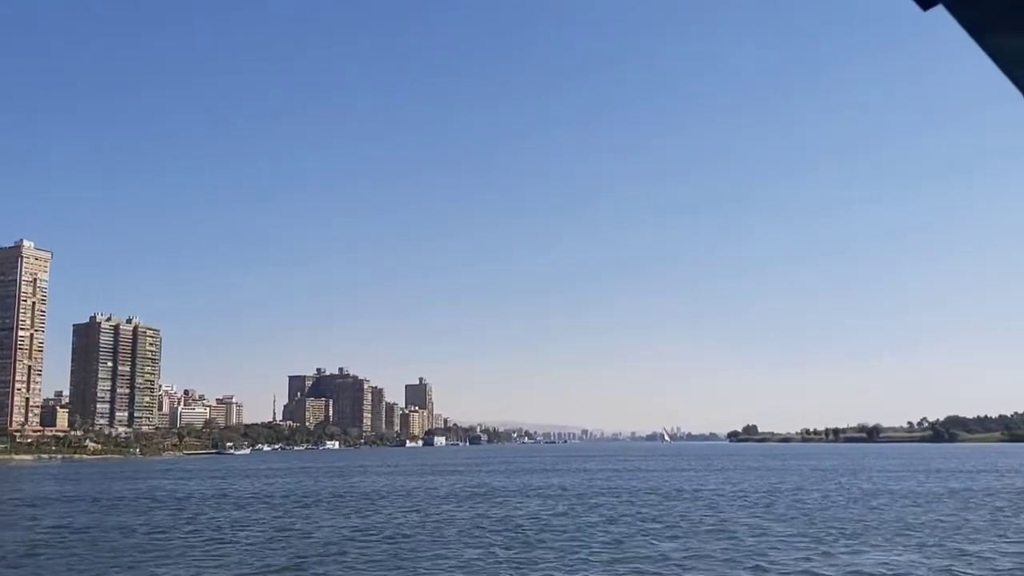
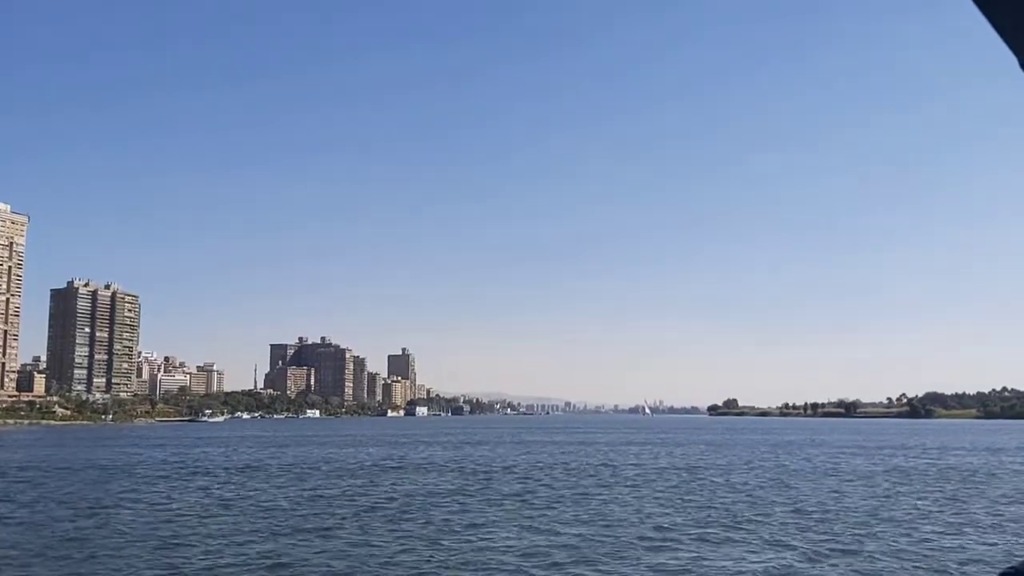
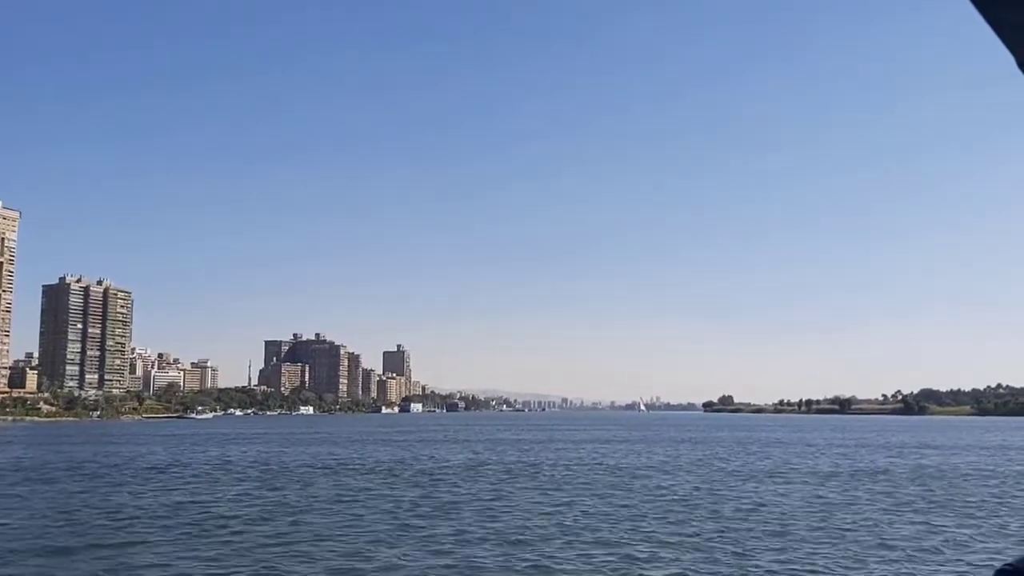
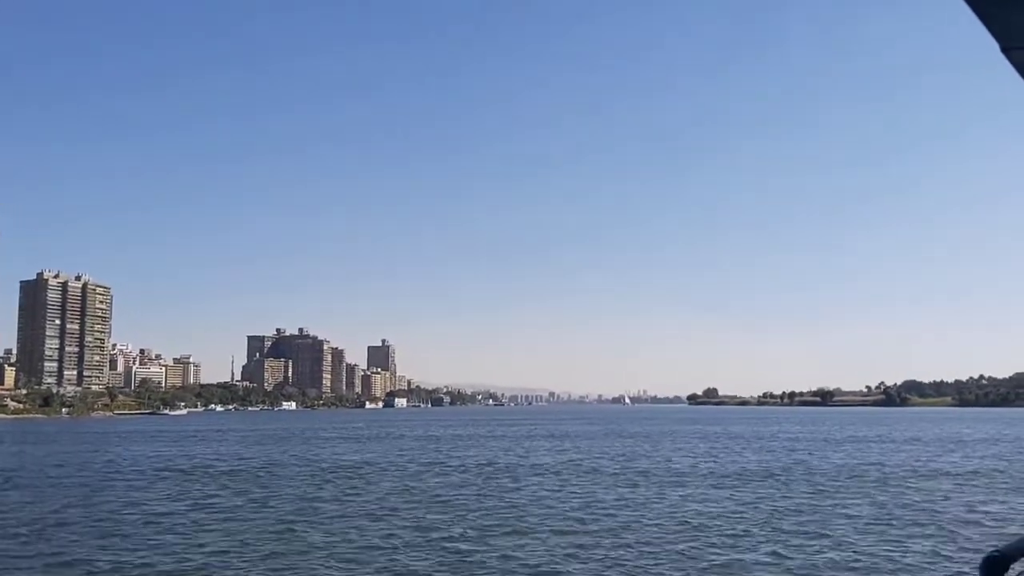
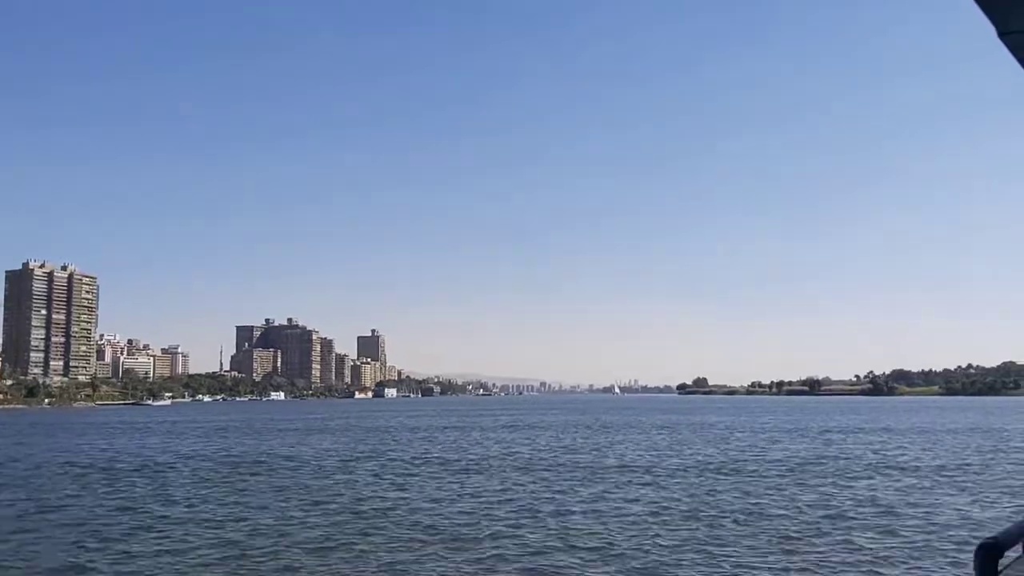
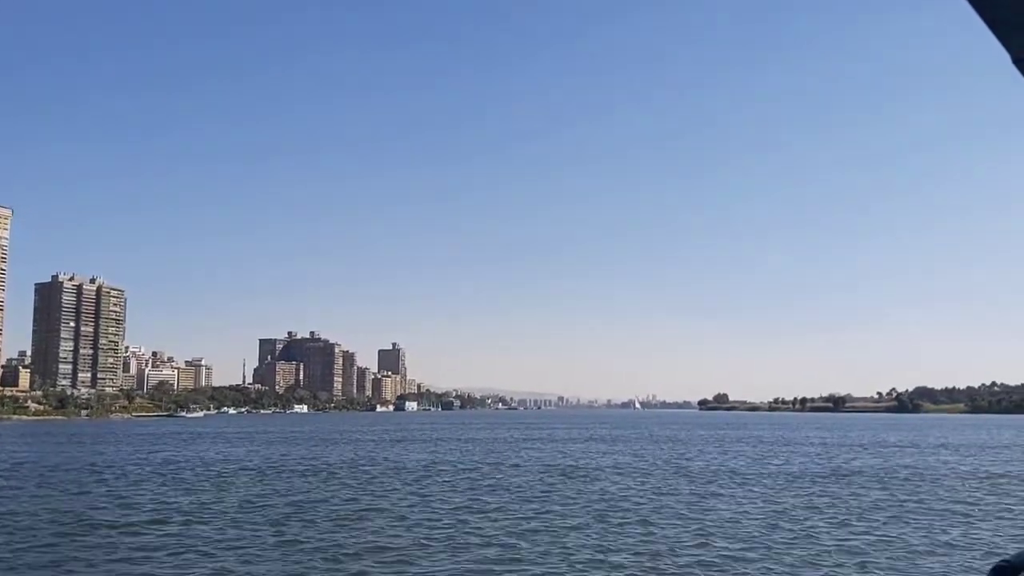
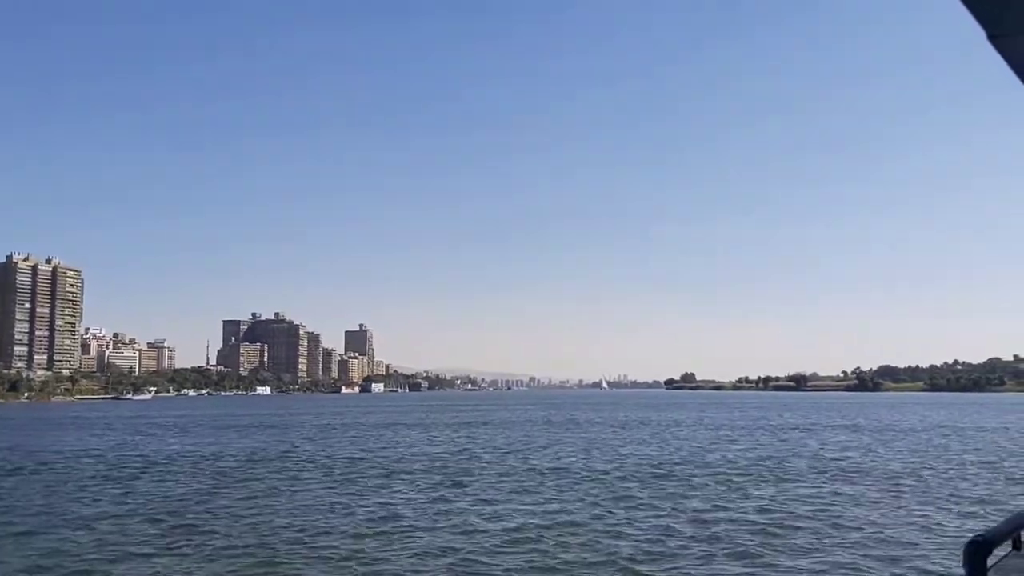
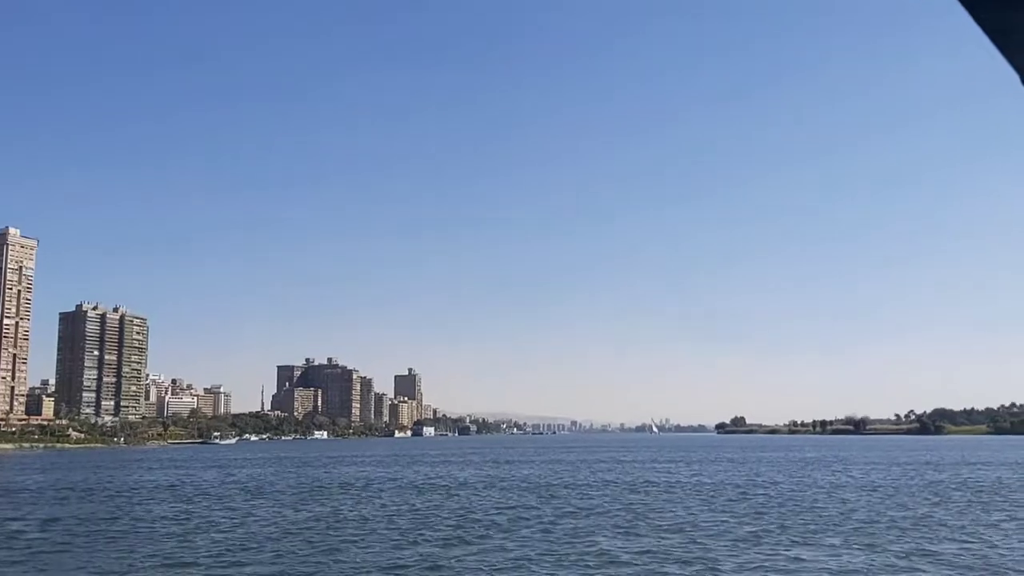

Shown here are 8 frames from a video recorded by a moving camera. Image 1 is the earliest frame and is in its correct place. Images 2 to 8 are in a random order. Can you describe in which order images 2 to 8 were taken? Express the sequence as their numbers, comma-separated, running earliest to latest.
8, 2, 3, 6, 4, 5, 7
